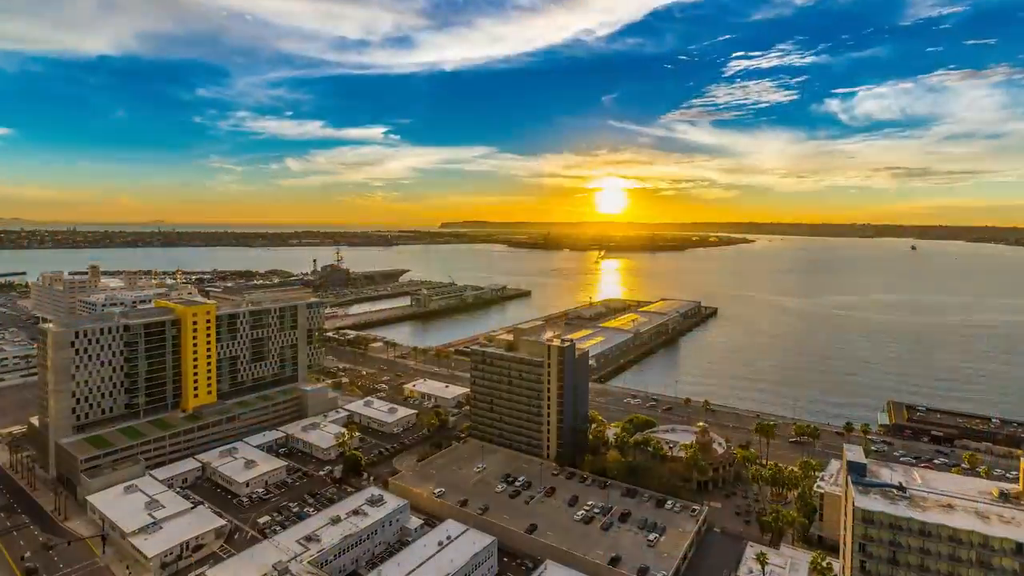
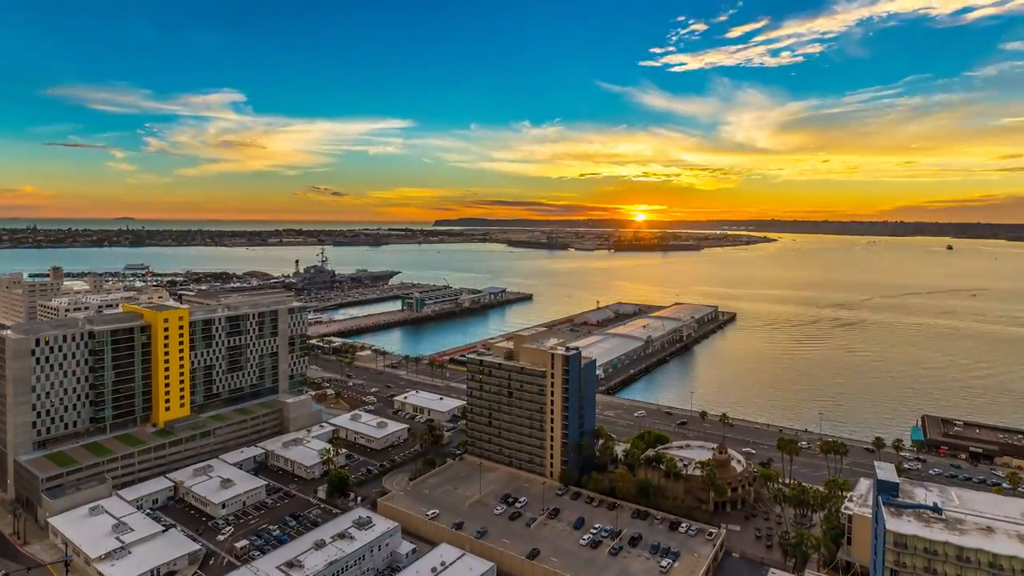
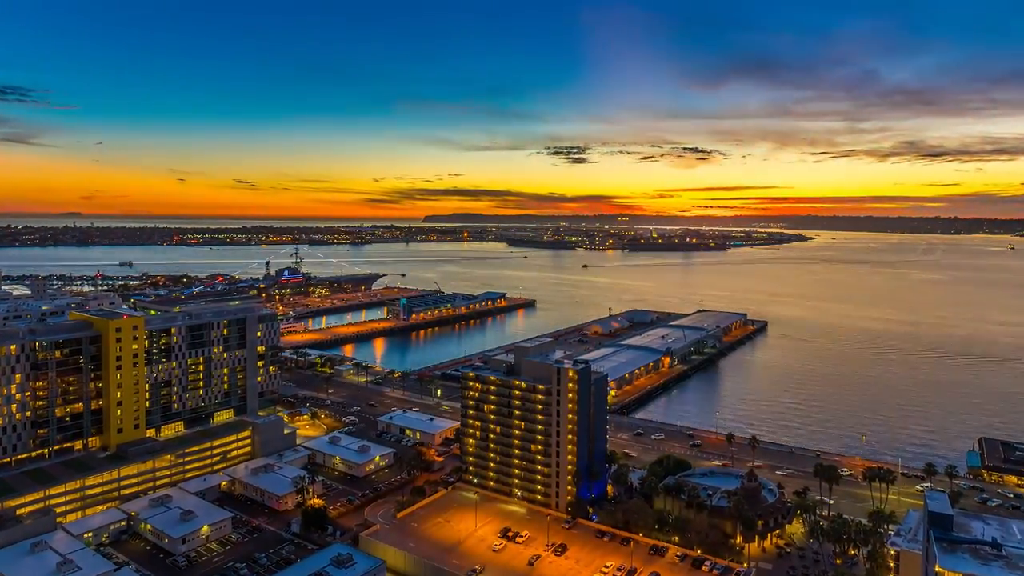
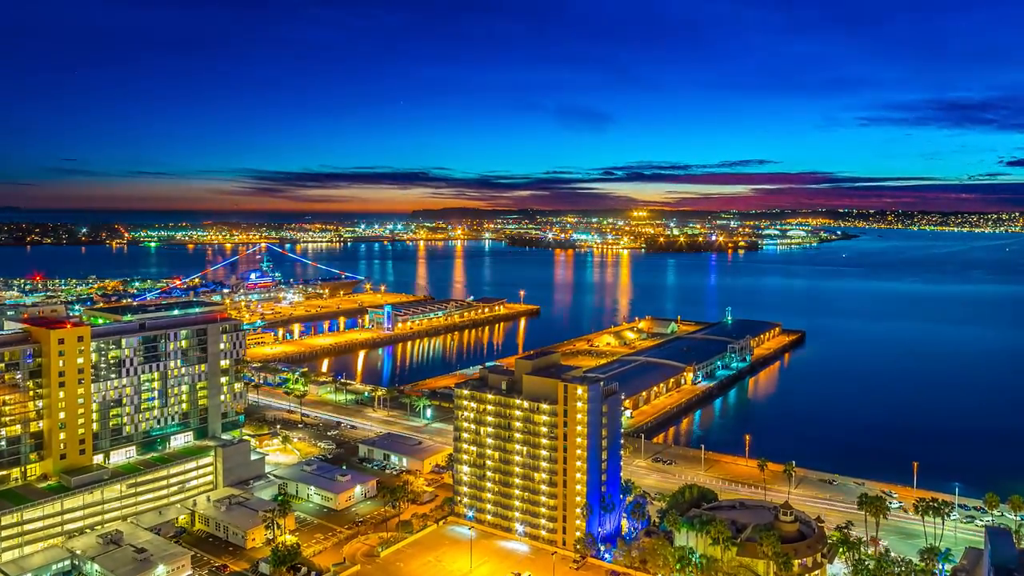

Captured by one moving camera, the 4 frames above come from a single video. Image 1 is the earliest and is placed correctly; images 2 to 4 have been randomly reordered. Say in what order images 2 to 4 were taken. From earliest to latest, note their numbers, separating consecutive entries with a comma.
2, 3, 4
